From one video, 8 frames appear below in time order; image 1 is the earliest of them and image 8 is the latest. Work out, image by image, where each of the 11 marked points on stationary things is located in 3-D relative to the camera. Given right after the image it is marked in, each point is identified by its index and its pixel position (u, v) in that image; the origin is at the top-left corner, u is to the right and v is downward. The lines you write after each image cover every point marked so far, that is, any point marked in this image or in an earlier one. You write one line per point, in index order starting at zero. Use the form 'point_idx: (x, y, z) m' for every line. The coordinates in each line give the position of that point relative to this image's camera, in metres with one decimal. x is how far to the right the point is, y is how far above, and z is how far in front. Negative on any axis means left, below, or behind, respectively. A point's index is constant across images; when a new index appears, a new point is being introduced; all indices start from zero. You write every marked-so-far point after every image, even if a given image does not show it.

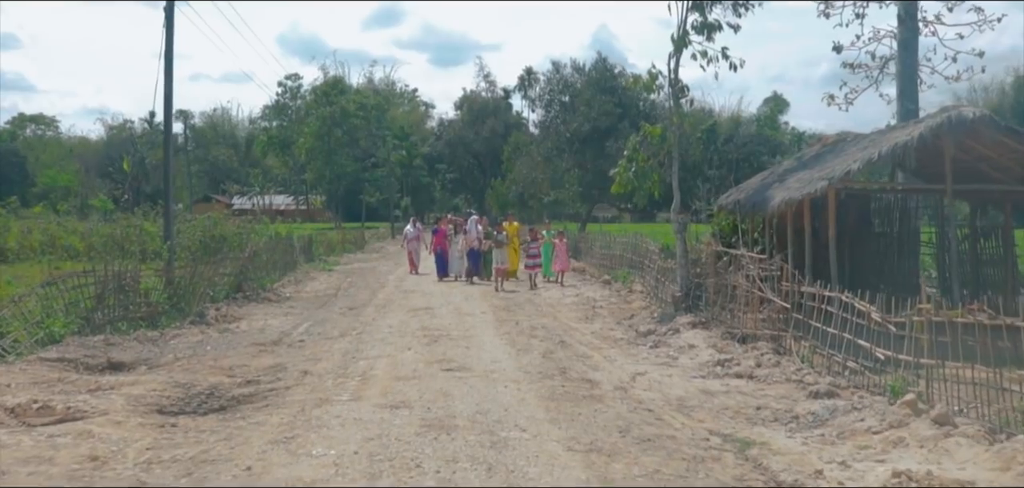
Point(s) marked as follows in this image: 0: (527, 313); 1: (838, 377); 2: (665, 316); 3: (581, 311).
0: (+0.2, -1.1, +19.4) m
1: (+3.3, -1.3, +12.8) m
2: (+2.2, -1.0, +17.8) m
3: (+1.1, -1.1, +19.8) m
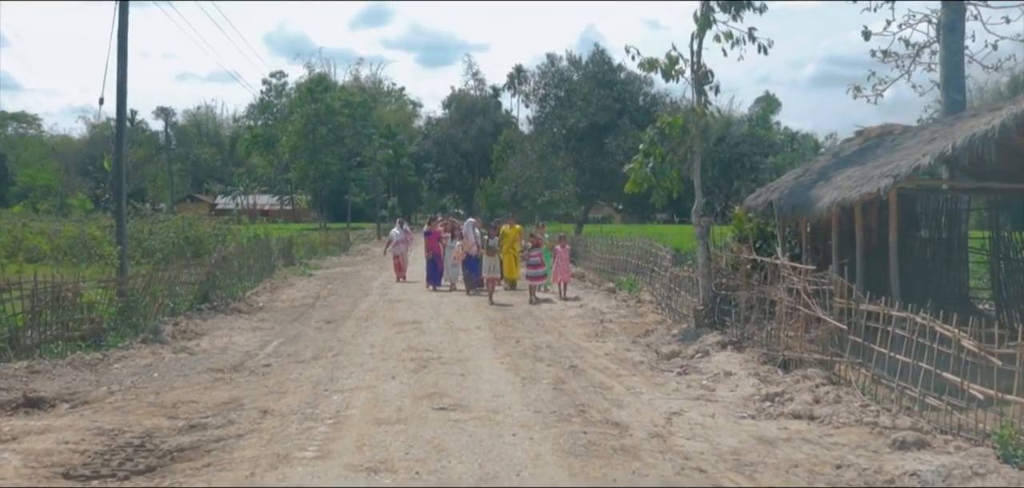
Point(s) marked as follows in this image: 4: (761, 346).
0: (+0.2, -1.1, +17.1) m
1: (+3.4, -1.4, +10.5) m
2: (+2.2, -1.1, +15.6) m
3: (+1.1, -1.1, +17.5) m
4: (+2.8, -1.1, +14.0) m
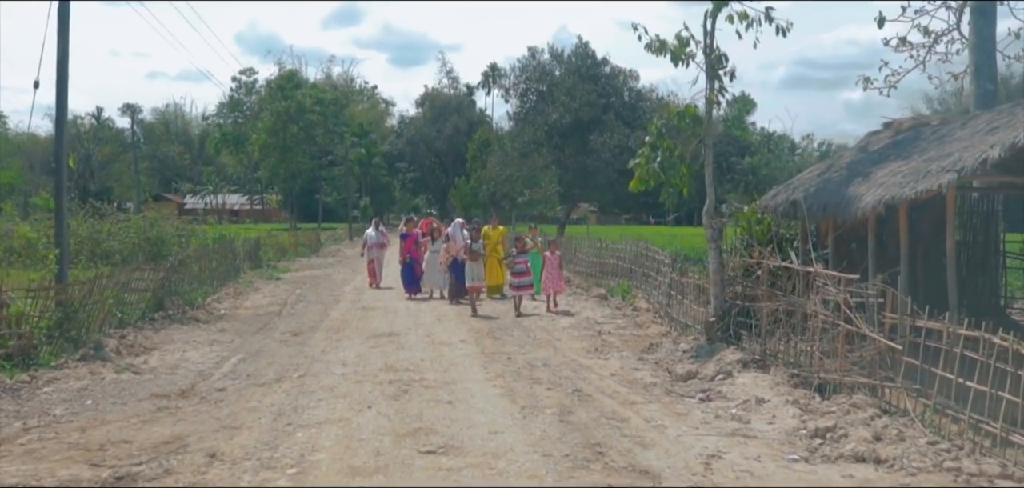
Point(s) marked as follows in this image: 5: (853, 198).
0: (+0.1, -1.2, +15.3) m
1: (+3.4, -1.5, +8.8) m
2: (+2.1, -1.2, +13.8) m
3: (+0.9, -1.2, +15.7) m
4: (+2.7, -1.2, +12.2) m
5: (+3.2, +0.4, +12.0) m
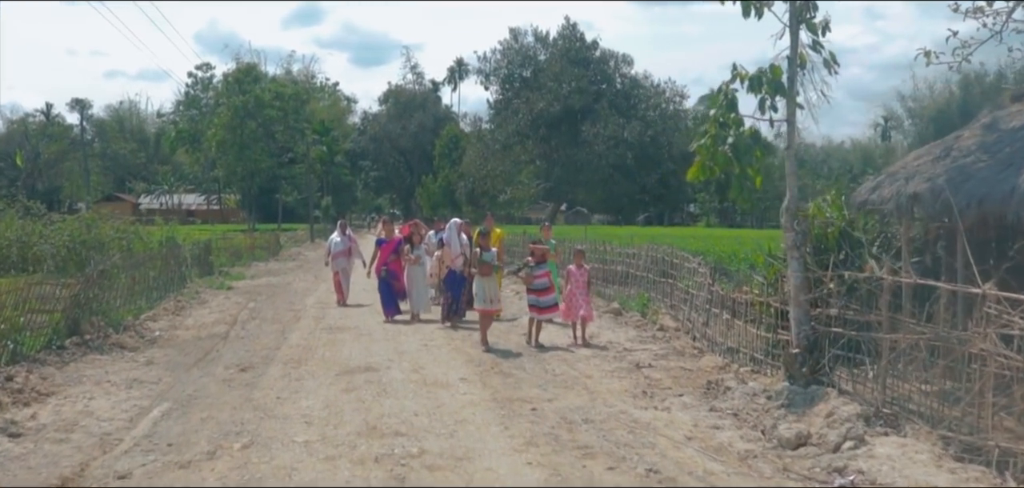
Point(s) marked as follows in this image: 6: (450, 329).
0: (+0.3, -1.3, +11.6) m
1: (+3.7, -1.5, +5.3) m
2: (+2.3, -1.2, +10.2) m
3: (+1.1, -1.3, +12.1) m
4: (+2.9, -1.3, +8.6) m
5: (+3.5, +0.4, +8.4) m
6: (-0.7, -1.0, +14.7) m
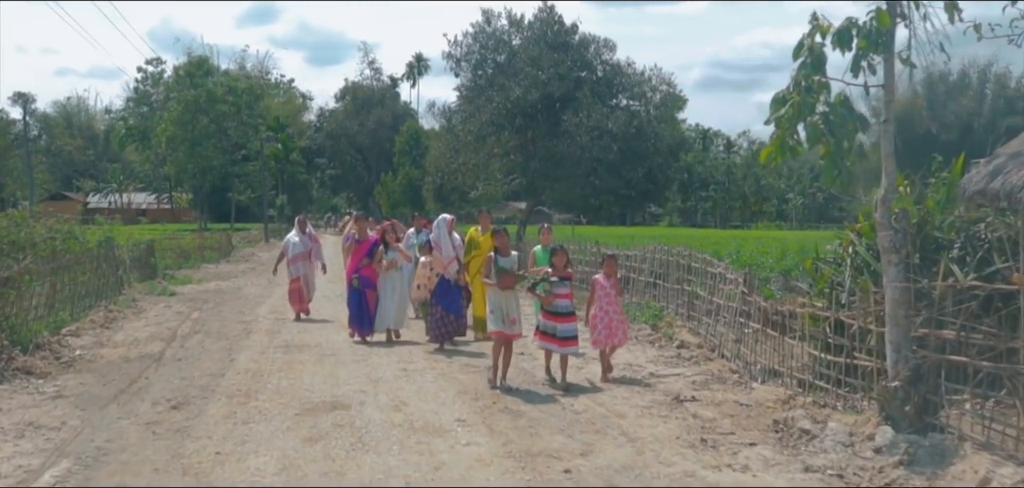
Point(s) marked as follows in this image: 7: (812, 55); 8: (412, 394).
0: (+0.4, -1.3, +9.0) m
1: (+4.0, -1.6, +2.7) m
2: (+2.4, -1.2, +7.6) m
3: (+1.1, -1.3, +9.5) m
4: (+3.1, -1.3, +6.1) m
5: (+3.7, +0.4, +5.8) m
6: (-0.7, -1.0, +12.0) m
7: (+2.0, +1.3, +8.3) m
8: (-0.8, -1.2, +10.3) m
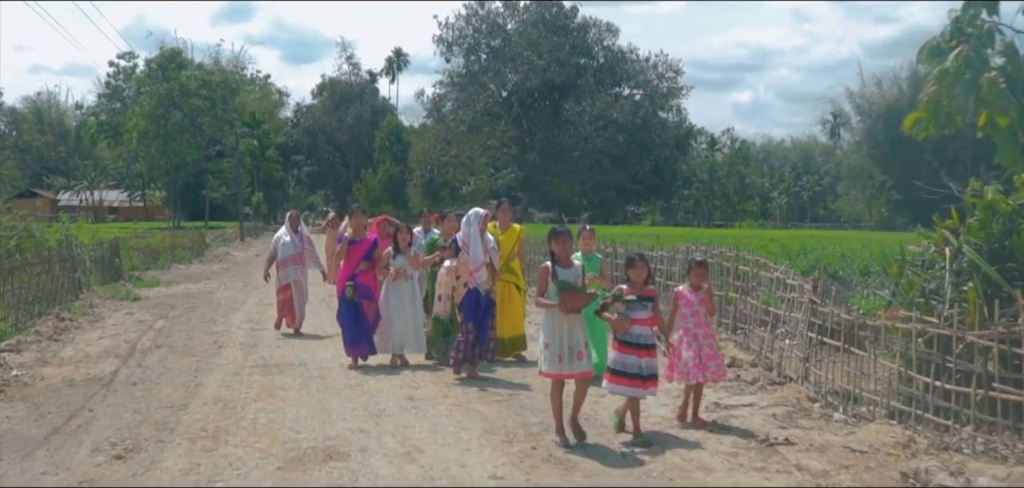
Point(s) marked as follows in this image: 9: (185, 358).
0: (+0.6, -1.3, +6.8) m
1: (+4.4, -1.6, +0.6) m
2: (+2.7, -1.2, +5.5) m
3: (+1.4, -1.3, +7.3) m
4: (+3.5, -1.3, +3.9) m
5: (+4.0, +0.3, +3.7) m
6: (-0.5, -1.0, +9.8) m
7: (+2.3, +1.3, +6.2) m
8: (-0.6, -1.2, +8.1) m
9: (-3.2, -1.1, +12.5) m
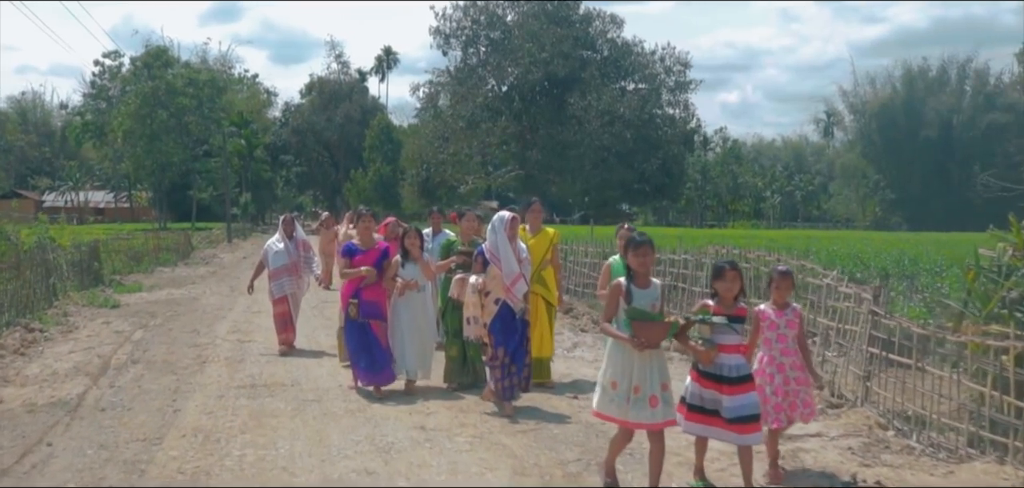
0: (+0.8, -1.3, +5.5) m
1: (+4.7, -1.6, -0.7) m
2: (+2.9, -1.3, +4.2) m
3: (+1.6, -1.3, +6.0) m
4: (+3.7, -1.3, +2.6) m
5: (+4.3, +0.3, +2.5) m
6: (-0.3, -1.0, +8.4) m
7: (+2.5, +1.2, +4.9) m
8: (-0.4, -1.2, +6.8) m
9: (-3.1, -1.1, +11.2) m
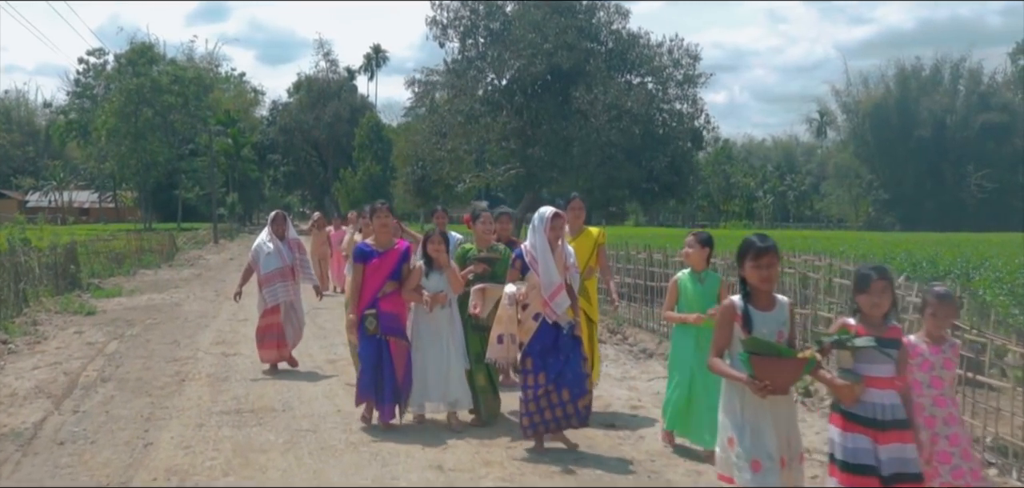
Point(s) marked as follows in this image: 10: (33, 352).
0: (+1.1, -1.3, +4.2) m
1: (+5.0, -1.6, -2.0) m
2: (+3.2, -1.3, +2.9) m
3: (+1.8, -1.3, +4.7) m
4: (+4.0, -1.3, +1.4) m
5: (+4.5, +0.3, +1.2) m
6: (-0.1, -1.1, +7.1) m
7: (+2.7, +1.2, +3.6) m
8: (-0.2, -1.3, +5.5) m
9: (-2.9, -1.2, +9.8) m
10: (-5.1, -1.1, +13.2) m
